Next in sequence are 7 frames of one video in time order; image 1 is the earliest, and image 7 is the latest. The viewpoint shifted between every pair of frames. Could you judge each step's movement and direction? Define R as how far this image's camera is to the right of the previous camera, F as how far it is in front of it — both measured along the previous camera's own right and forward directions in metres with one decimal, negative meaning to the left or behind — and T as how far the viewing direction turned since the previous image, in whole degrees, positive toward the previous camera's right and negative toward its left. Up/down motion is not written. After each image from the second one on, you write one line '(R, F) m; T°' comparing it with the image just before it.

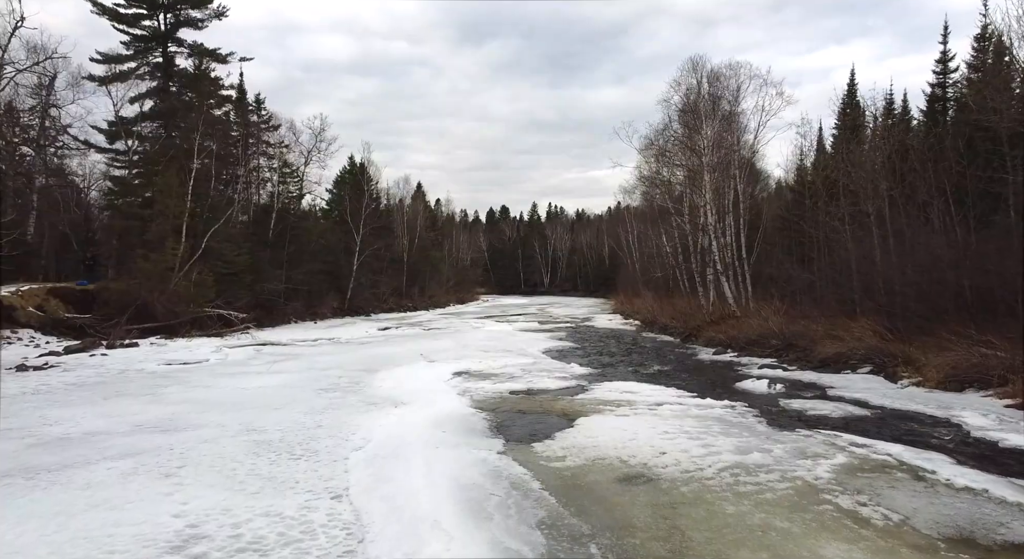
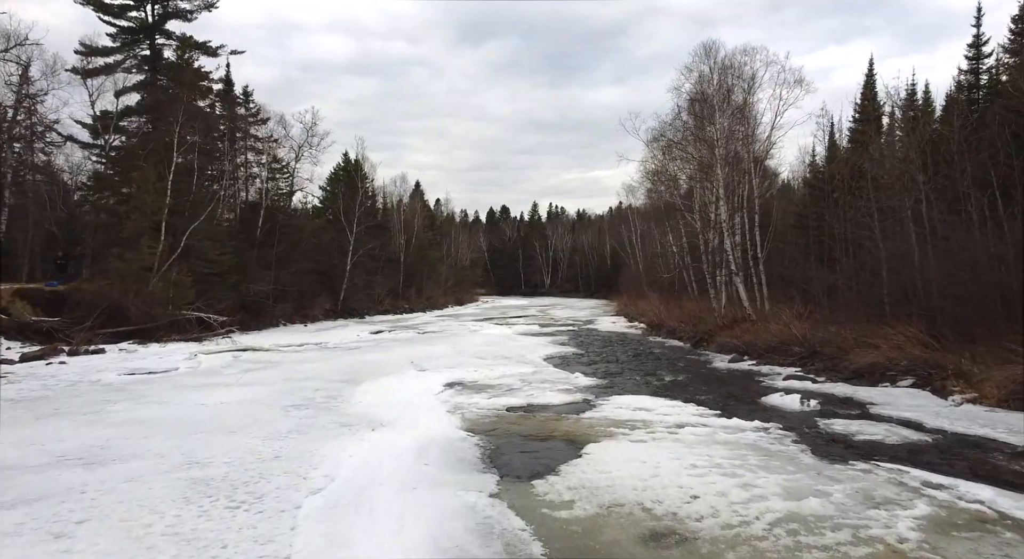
(0.0, +1.4) m; 0°
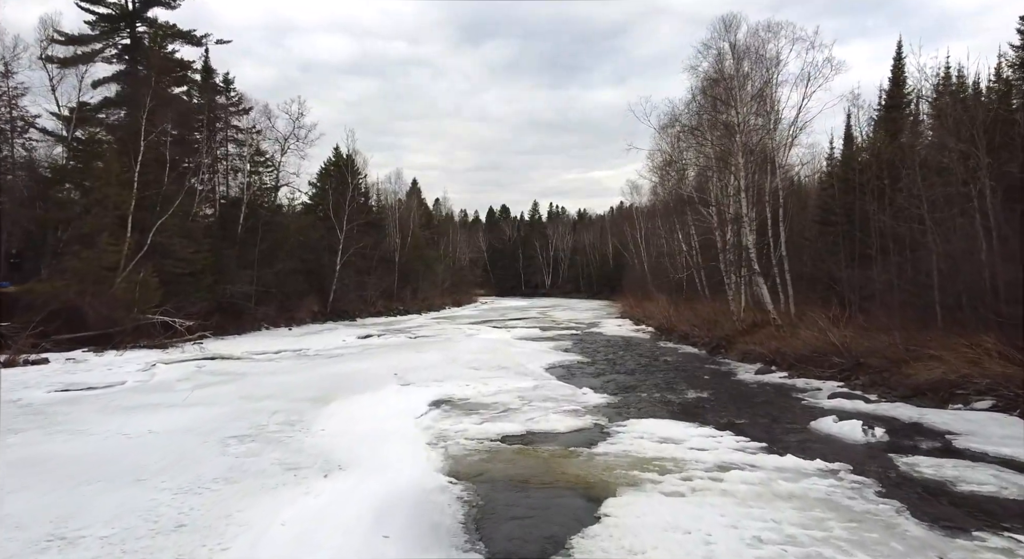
(+0.1, +2.0) m; 0°
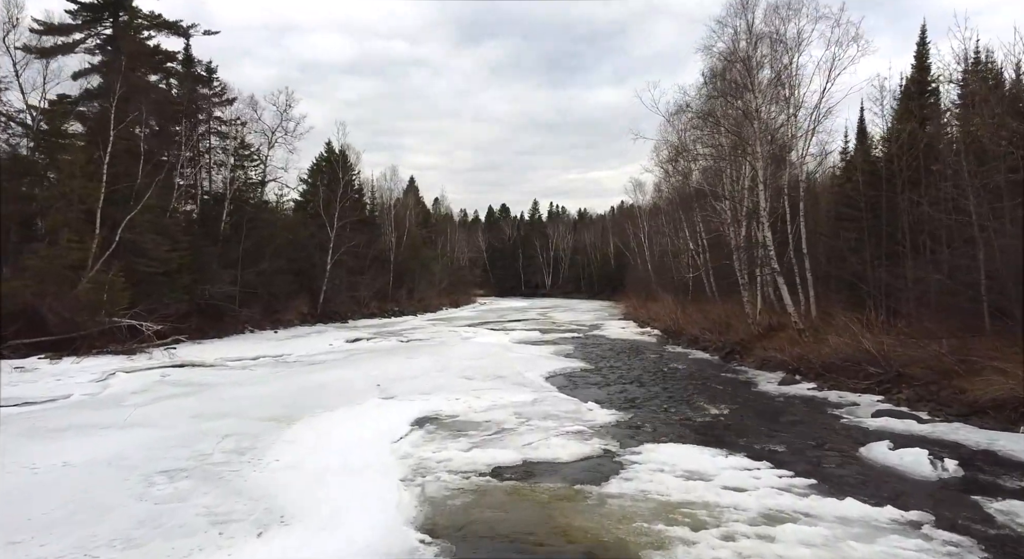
(+0.1, +1.5) m; 0°
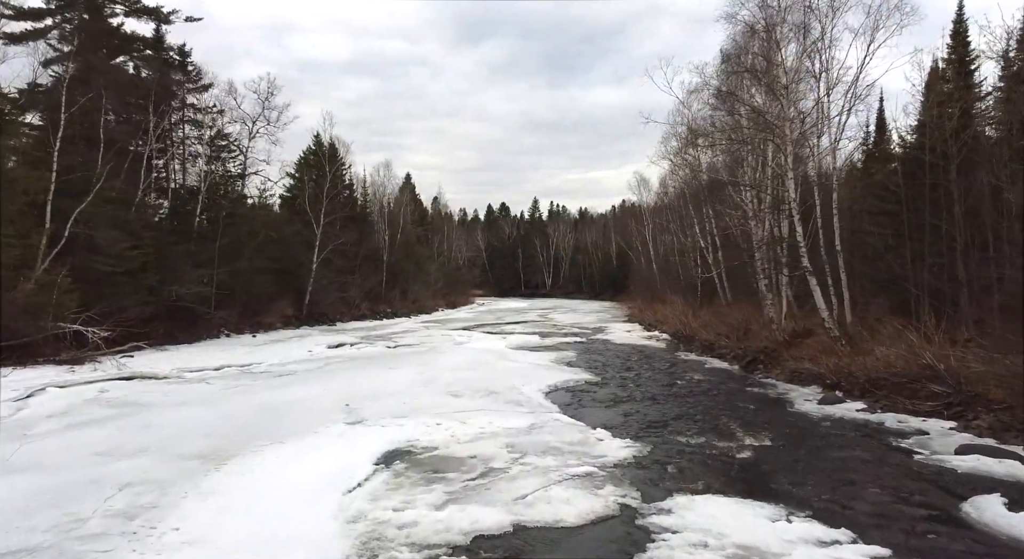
(+0.1, +2.0) m; 0°
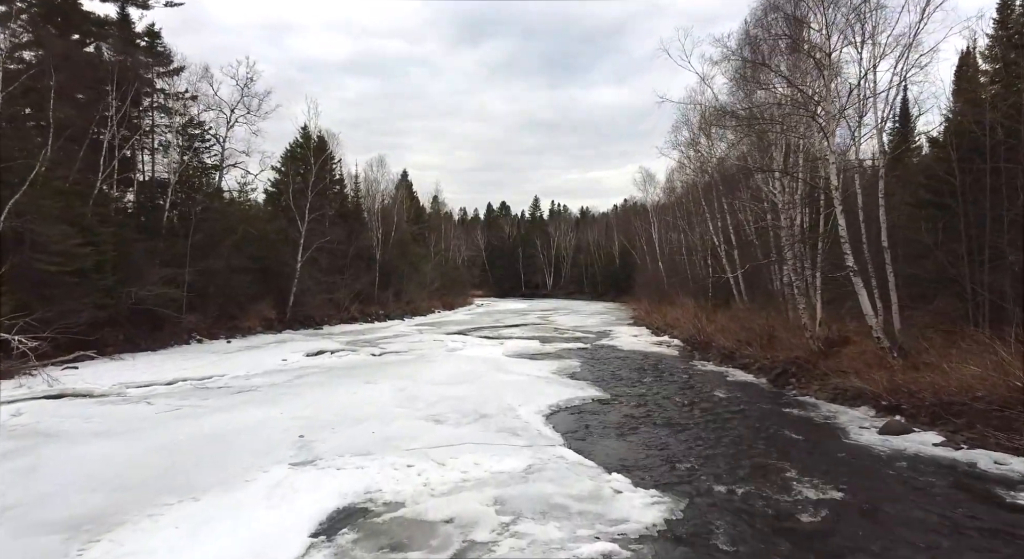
(+0.1, +2.1) m; 0°
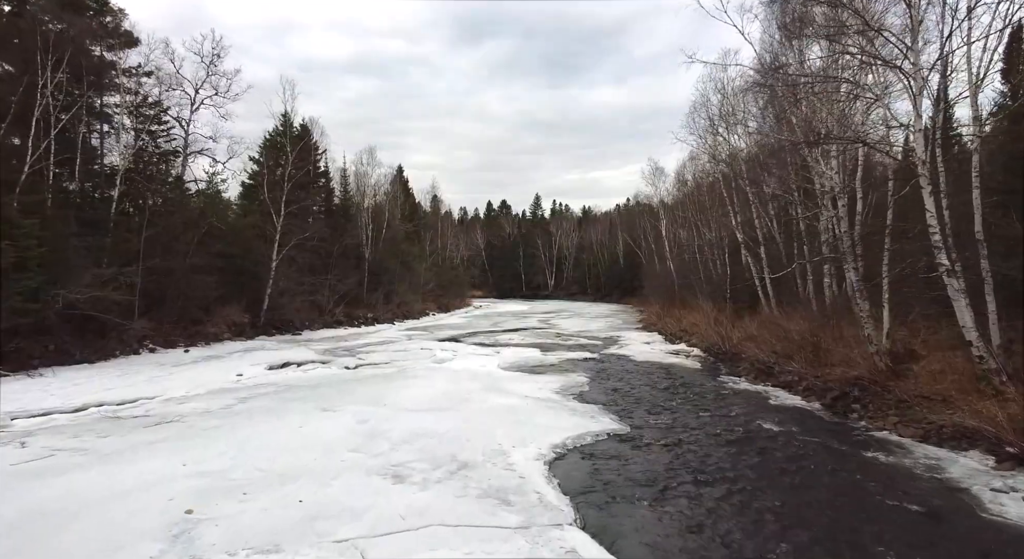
(+0.1, +2.8) m; 0°
